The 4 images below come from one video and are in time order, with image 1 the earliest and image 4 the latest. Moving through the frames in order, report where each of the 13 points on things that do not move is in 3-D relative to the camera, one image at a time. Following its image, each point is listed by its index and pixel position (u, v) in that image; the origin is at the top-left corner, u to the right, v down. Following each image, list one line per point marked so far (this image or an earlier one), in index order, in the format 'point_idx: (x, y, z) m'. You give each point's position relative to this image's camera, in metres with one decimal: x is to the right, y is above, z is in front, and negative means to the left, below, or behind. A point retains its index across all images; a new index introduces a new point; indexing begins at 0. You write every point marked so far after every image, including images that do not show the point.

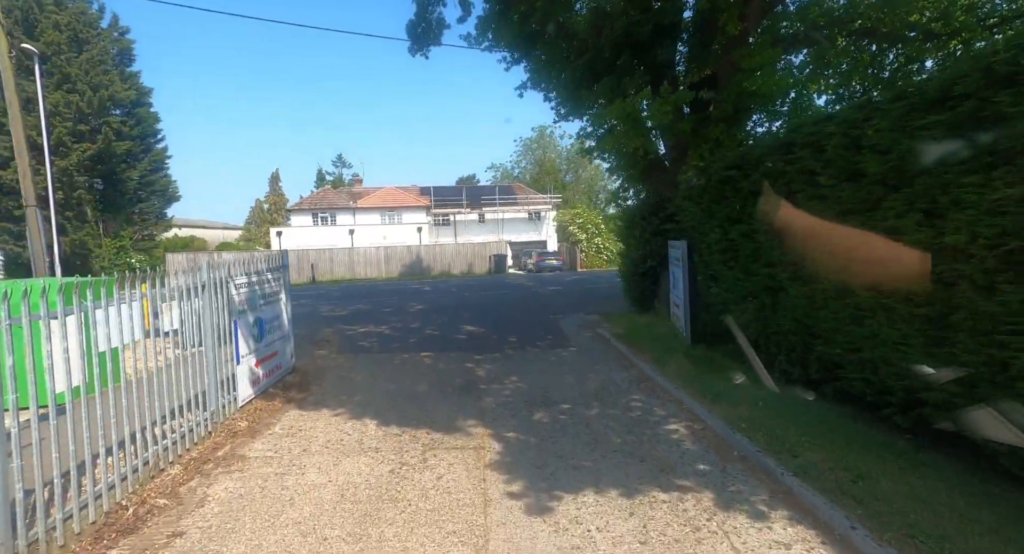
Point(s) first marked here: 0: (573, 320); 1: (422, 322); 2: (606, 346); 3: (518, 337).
0: (+1.5, -1.2, +13.9) m
1: (-2.4, -1.2, +14.4) m
2: (+1.9, -1.4, +10.8) m
3: (+0.1, -1.4, +12.1) m
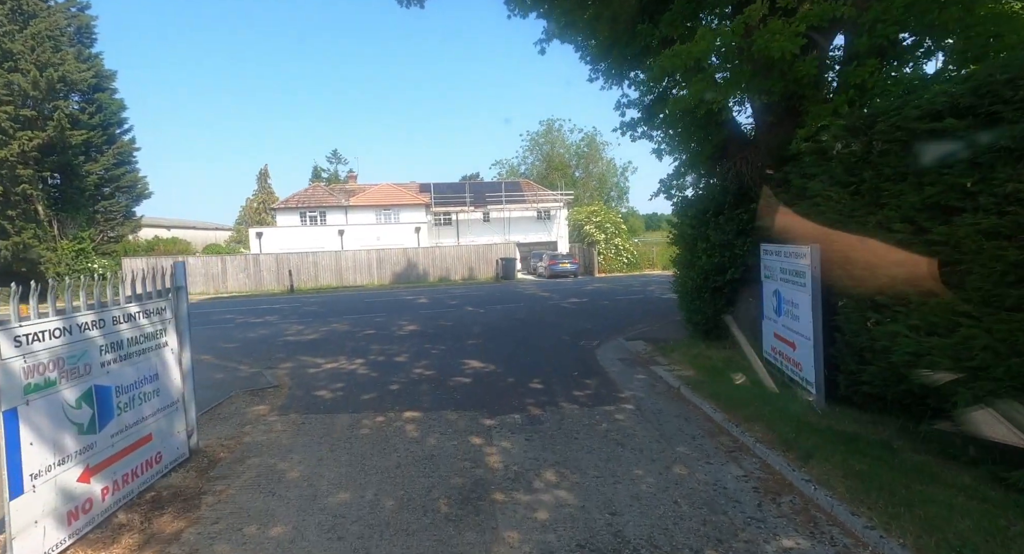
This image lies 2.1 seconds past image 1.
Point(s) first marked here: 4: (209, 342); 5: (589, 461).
0: (+1.9, -1.5, +10.3) m
1: (-2.0, -1.5, +10.8) m
2: (+2.2, -1.7, +7.2) m
3: (+0.5, -1.7, +8.5) m
4: (-6.8, -1.5, +12.4) m
5: (+0.8, -1.9, +5.7) m
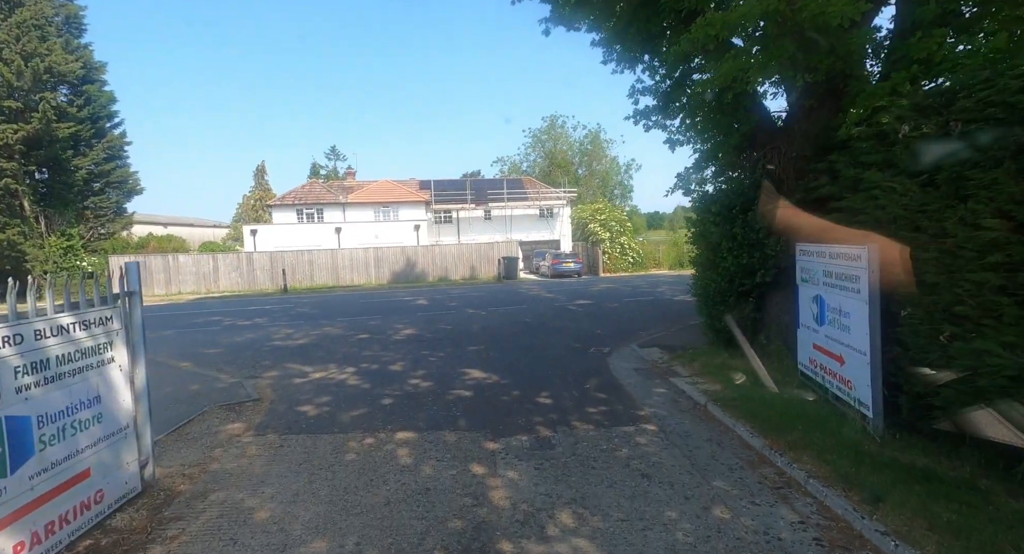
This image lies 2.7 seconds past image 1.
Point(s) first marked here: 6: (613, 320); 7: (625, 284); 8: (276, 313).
0: (+2.0, -1.5, +9.4) m
1: (-1.9, -1.5, +10.0) m
2: (+2.3, -1.7, +6.4) m
3: (+0.5, -1.7, +7.7) m
4: (-6.7, -1.5, +11.6) m
5: (+0.9, -1.9, +4.8) m
6: (+2.5, -1.0, +13.5) m
7: (+4.1, -0.2, +19.9) m
8: (-6.8, -1.0, +15.8) m
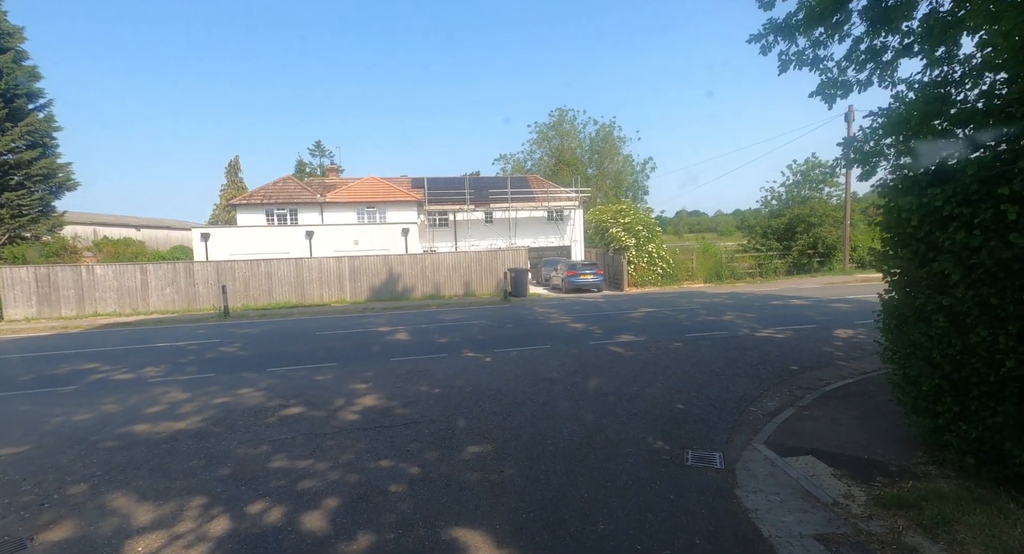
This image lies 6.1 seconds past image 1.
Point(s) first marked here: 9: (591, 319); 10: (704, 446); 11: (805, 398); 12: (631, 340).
0: (+2.3, -2.0, +4.6) m
1: (-1.6, -2.0, +5.1) m
2: (+2.6, -2.2, +1.5) m
3: (+0.9, -2.2, +2.8) m
4: (-6.4, -1.9, +6.7) m
5: (+1.2, -2.4, -0.1) m
6: (+2.8, -1.6, +8.6) m
7: (+4.4, -0.8, +15.0) m
8: (-6.4, -1.5, +10.9) m
9: (+2.0, -1.0, +14.1) m
10: (+2.2, -1.8, +6.1) m
11: (+4.1, -1.6, +7.7) m
12: (+2.5, -1.3, +11.5) m
